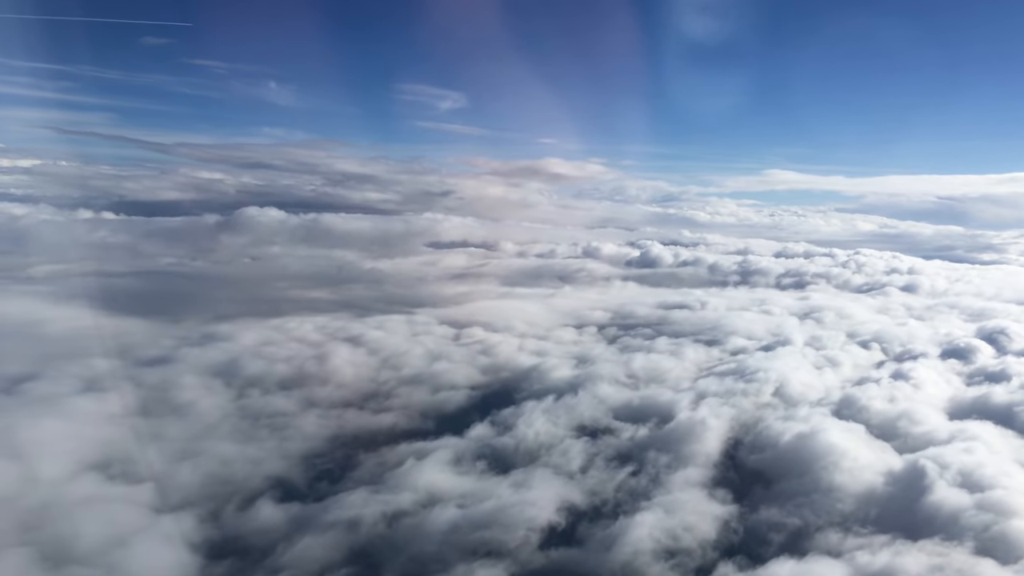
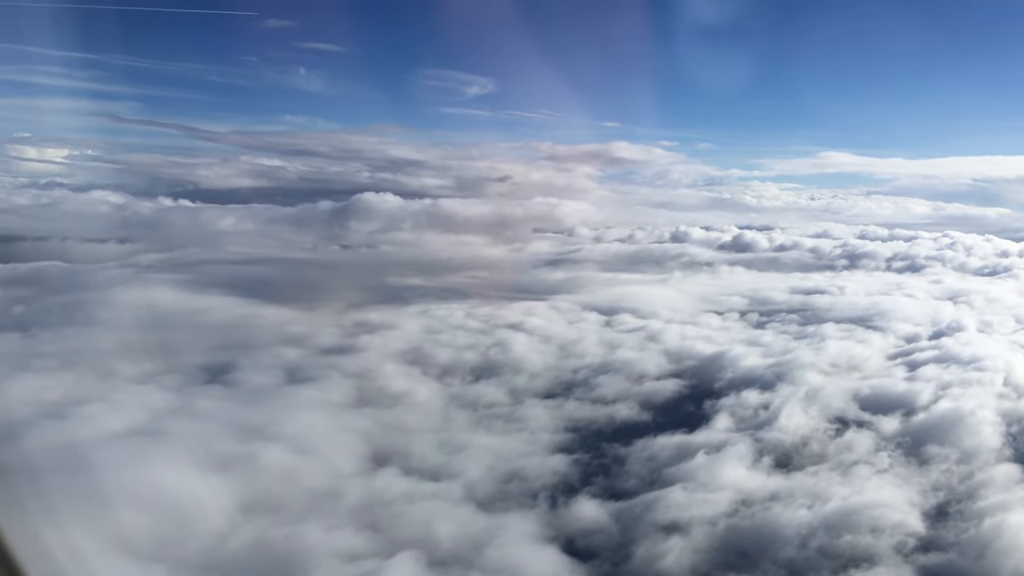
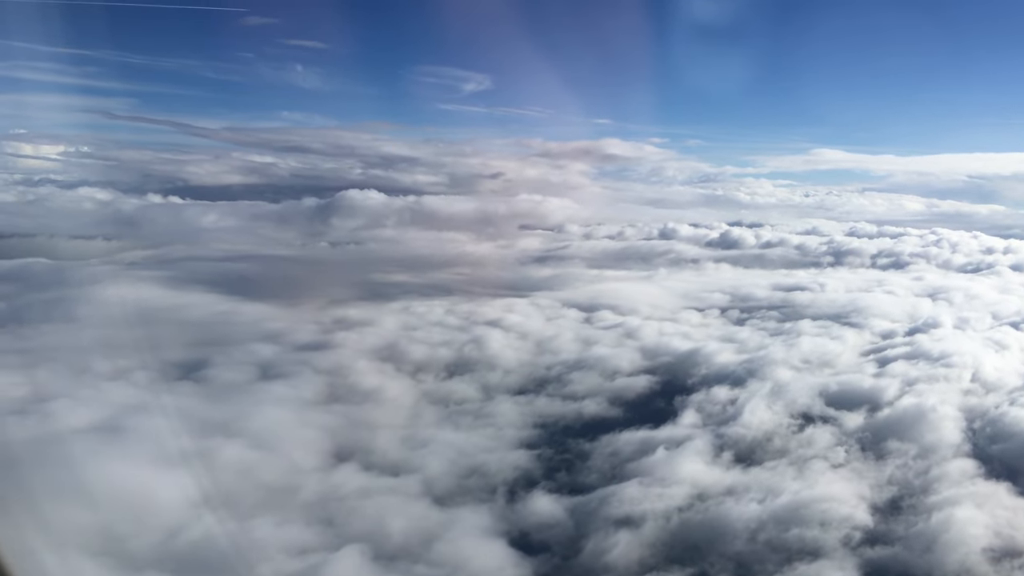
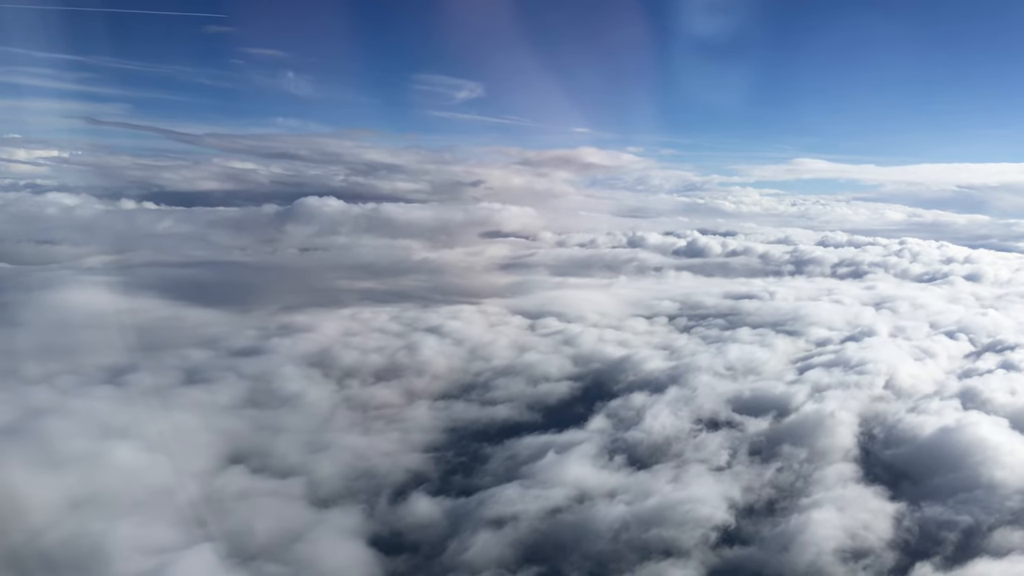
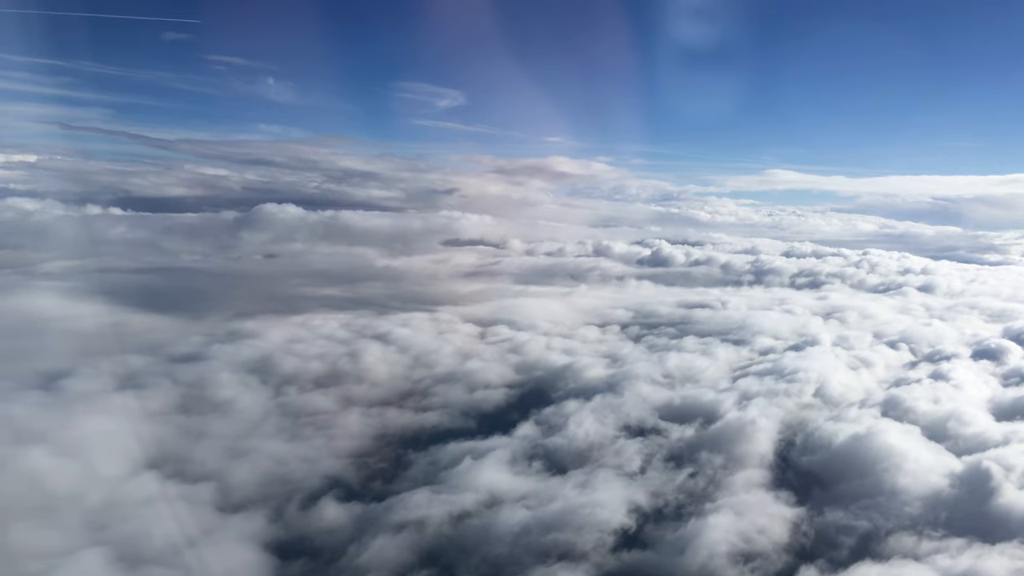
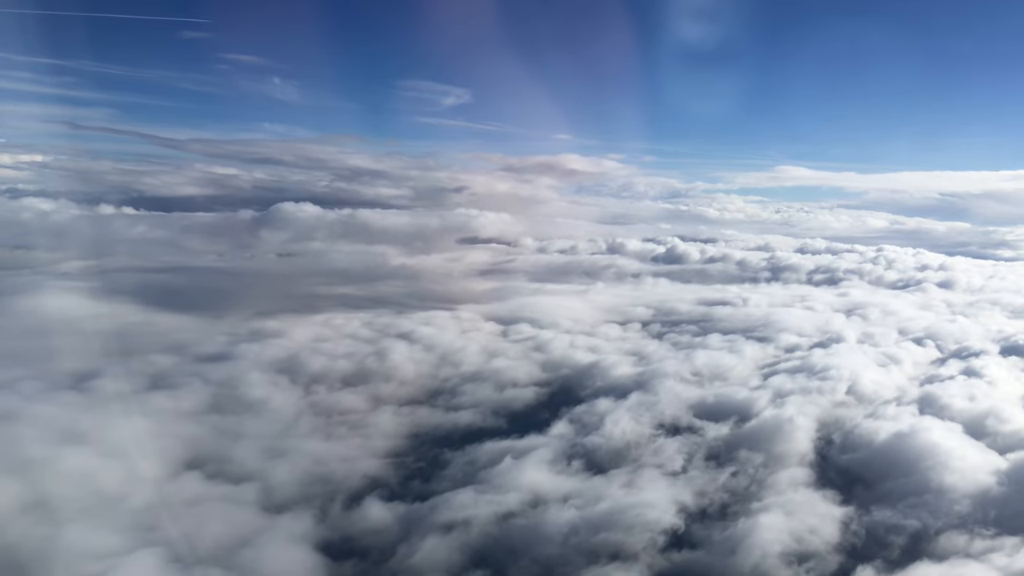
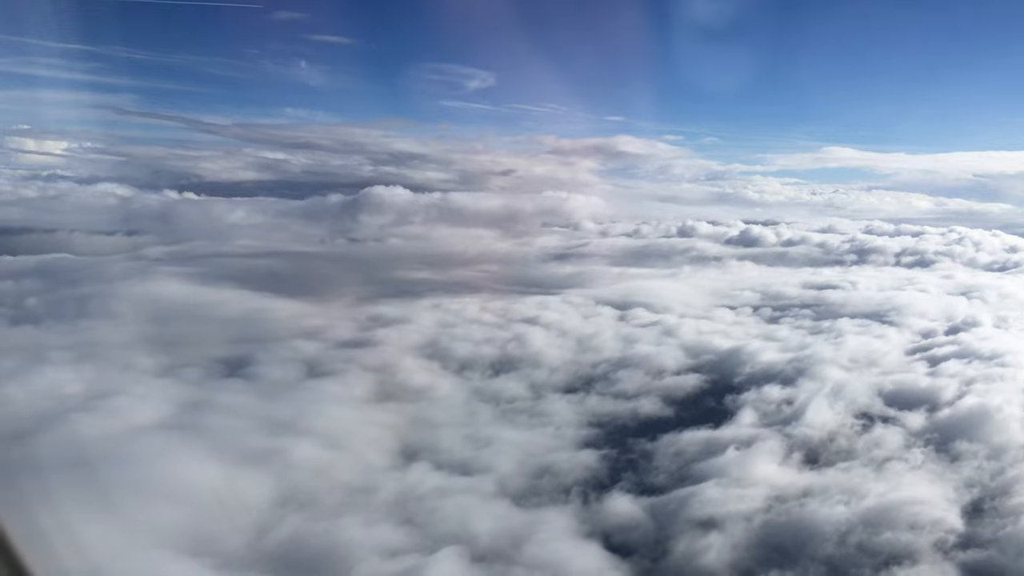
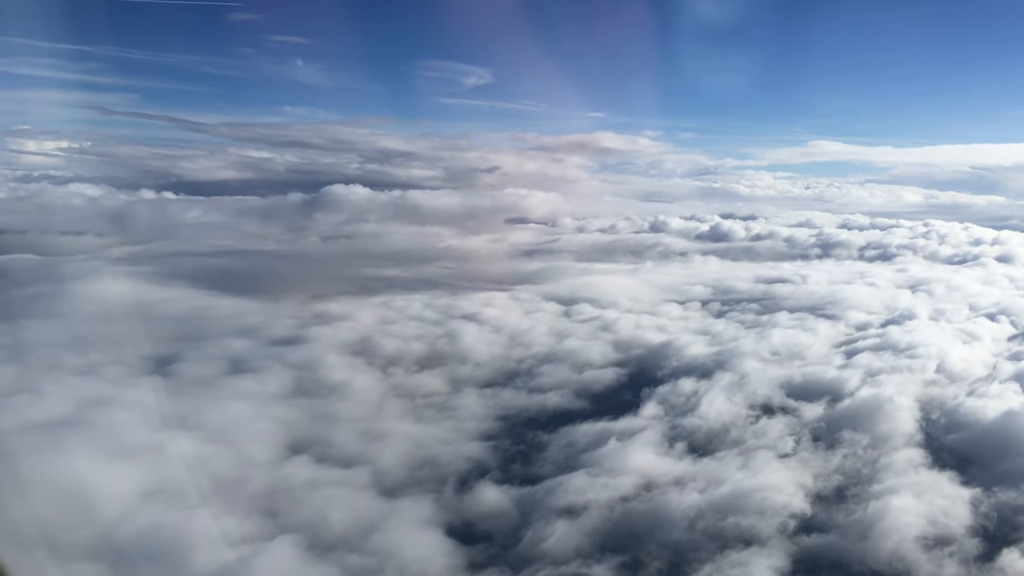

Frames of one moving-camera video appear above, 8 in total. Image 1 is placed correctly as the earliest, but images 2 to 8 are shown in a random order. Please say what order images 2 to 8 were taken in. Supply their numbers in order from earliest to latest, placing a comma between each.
5, 6, 4, 8, 3, 2, 7
